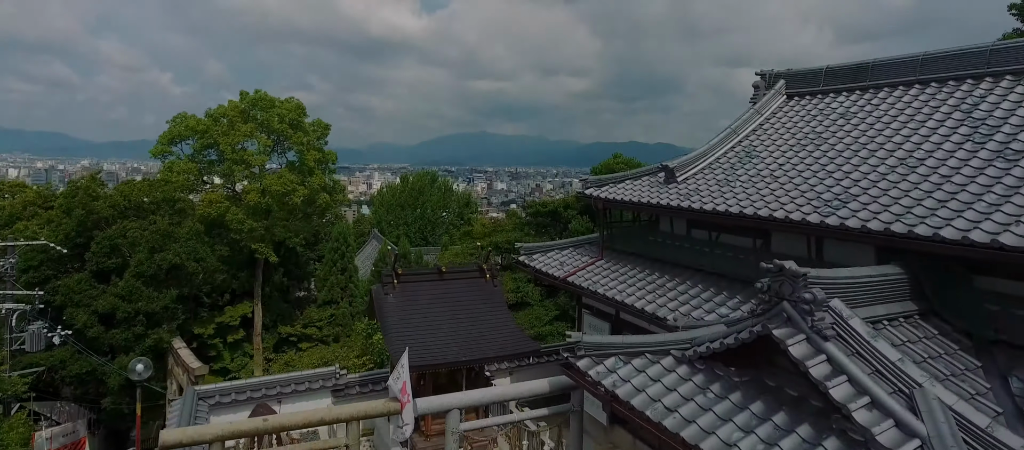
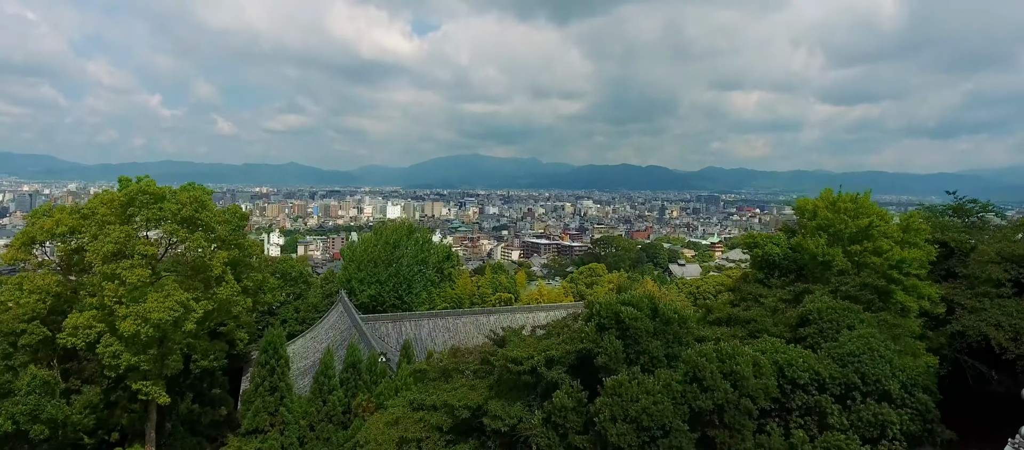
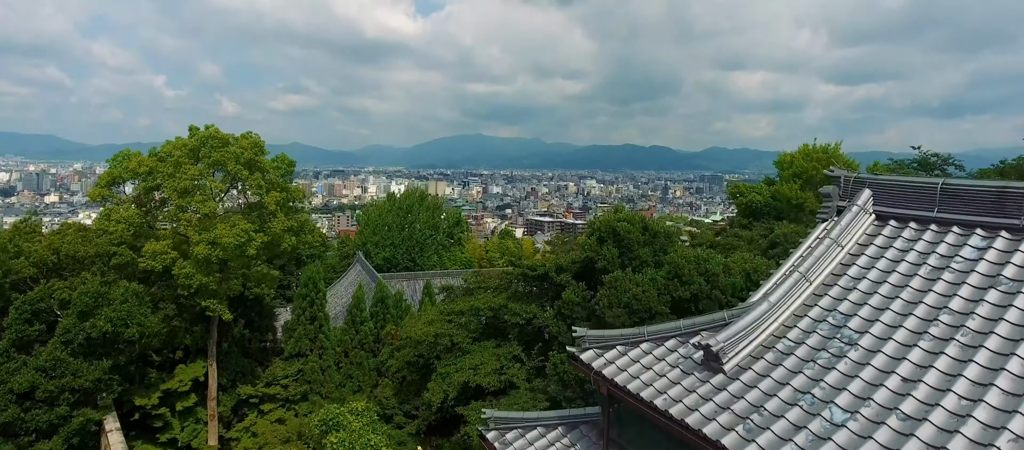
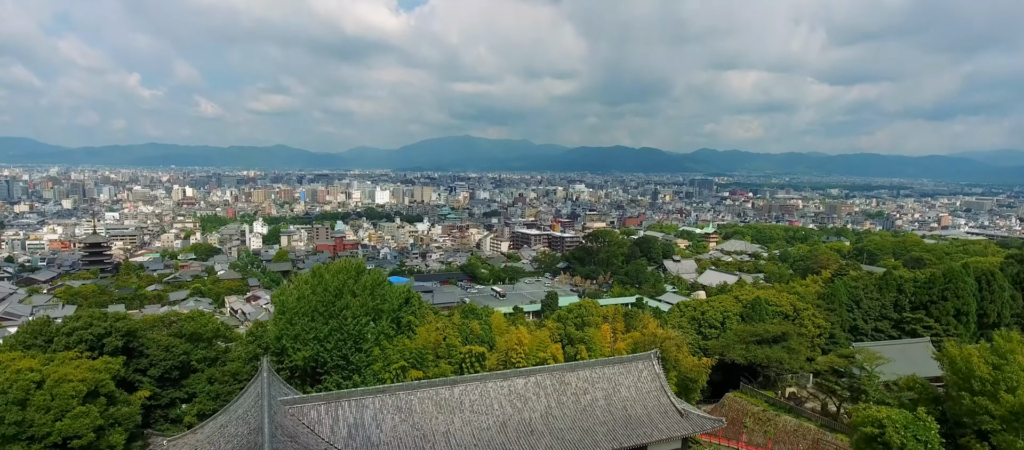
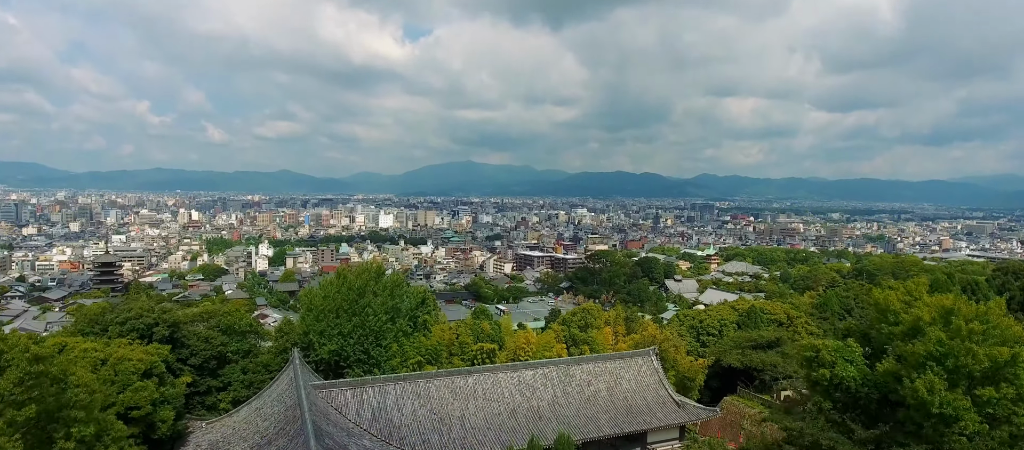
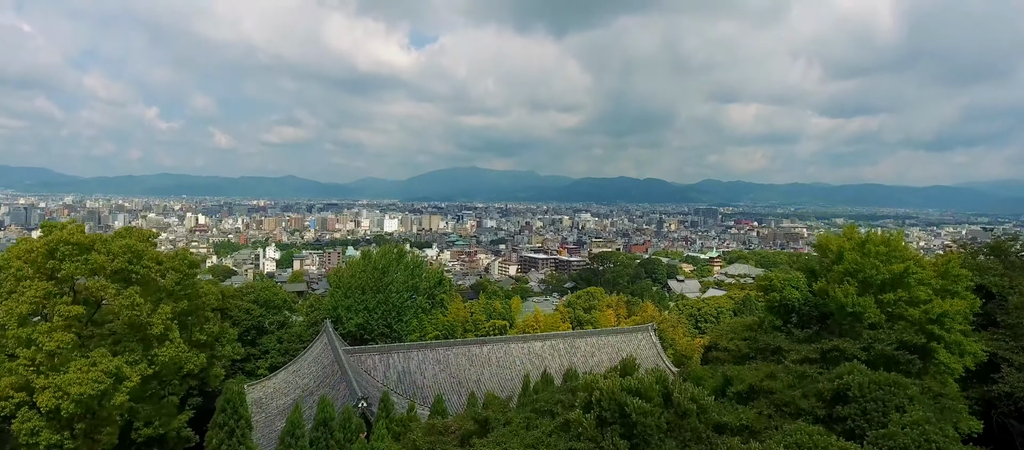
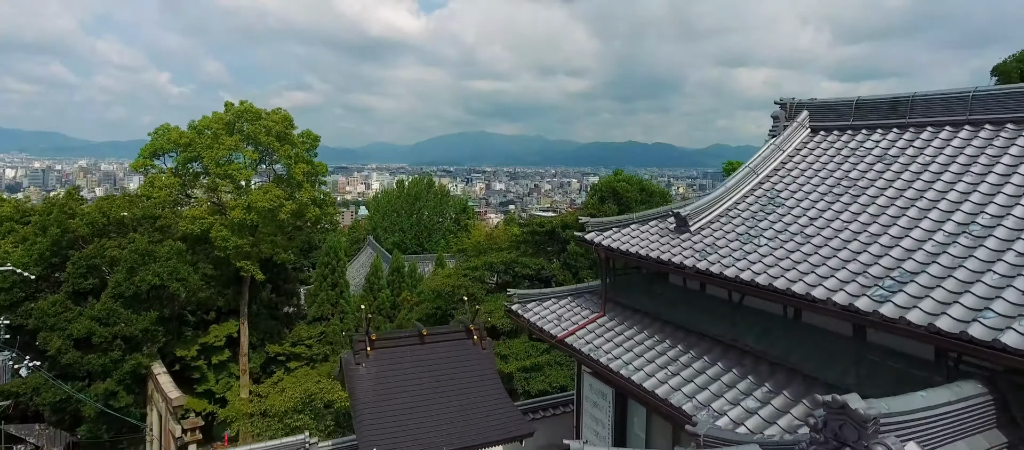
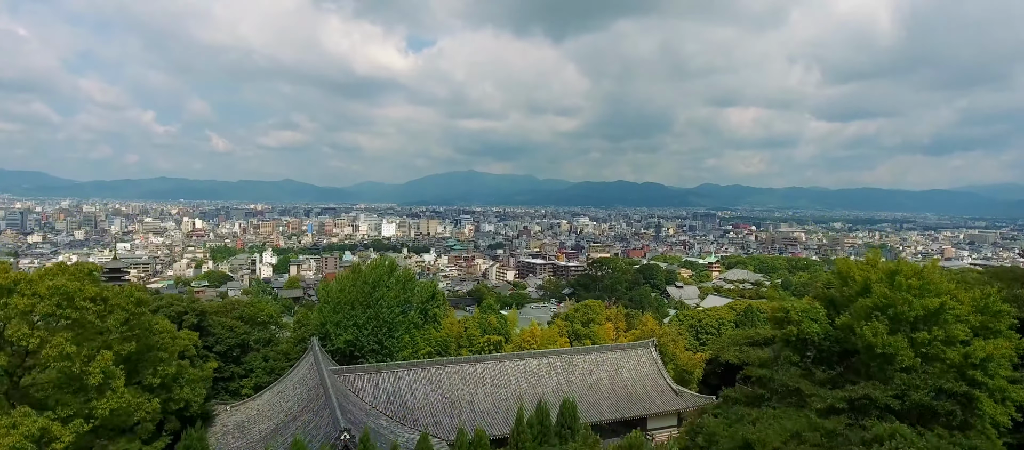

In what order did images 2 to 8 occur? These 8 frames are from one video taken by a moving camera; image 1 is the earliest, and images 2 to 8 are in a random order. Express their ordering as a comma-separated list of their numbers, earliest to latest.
7, 3, 2, 6, 8, 5, 4
